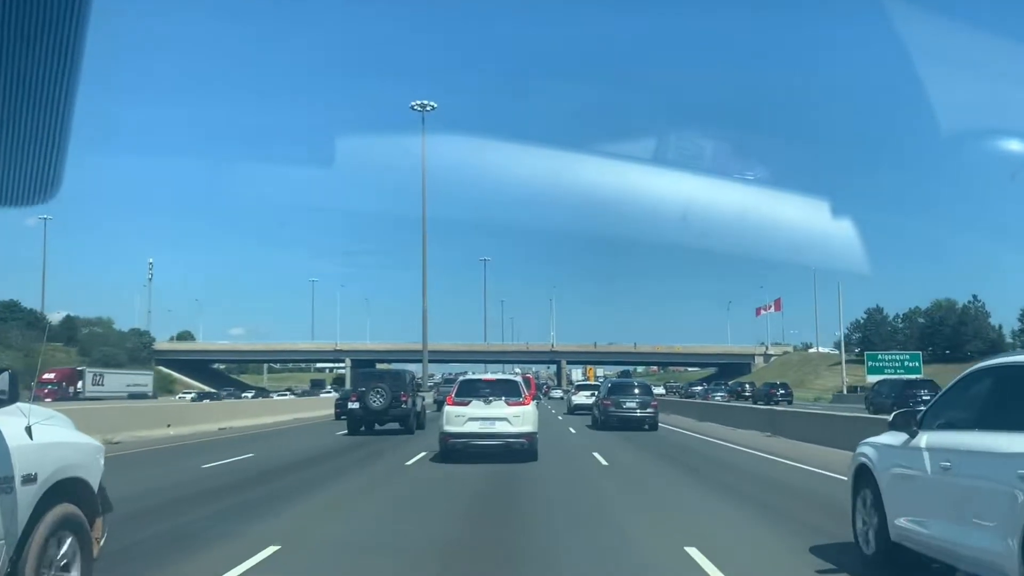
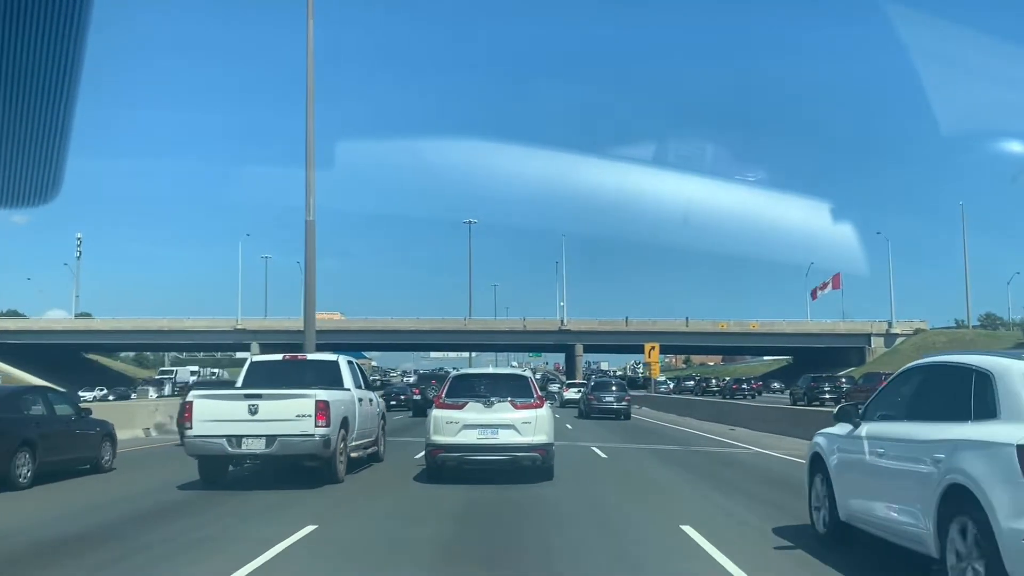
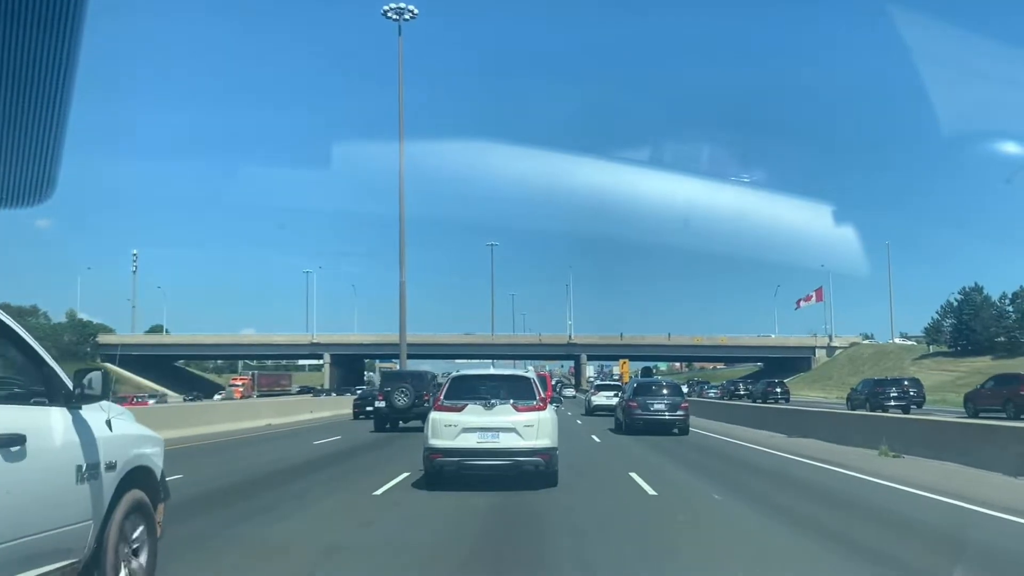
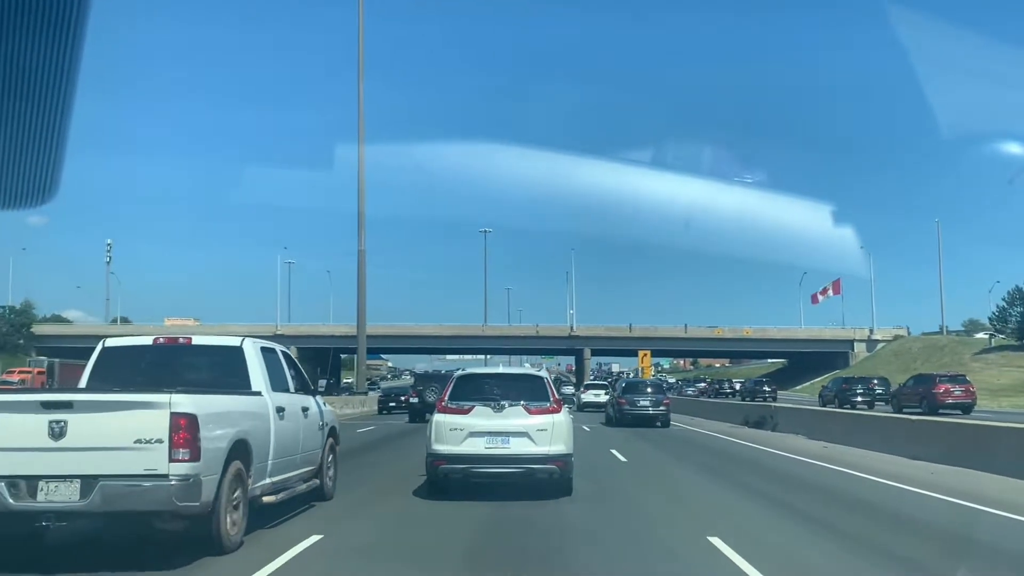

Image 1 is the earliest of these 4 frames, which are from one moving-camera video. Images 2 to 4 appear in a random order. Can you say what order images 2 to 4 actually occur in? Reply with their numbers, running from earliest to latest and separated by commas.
3, 4, 2
